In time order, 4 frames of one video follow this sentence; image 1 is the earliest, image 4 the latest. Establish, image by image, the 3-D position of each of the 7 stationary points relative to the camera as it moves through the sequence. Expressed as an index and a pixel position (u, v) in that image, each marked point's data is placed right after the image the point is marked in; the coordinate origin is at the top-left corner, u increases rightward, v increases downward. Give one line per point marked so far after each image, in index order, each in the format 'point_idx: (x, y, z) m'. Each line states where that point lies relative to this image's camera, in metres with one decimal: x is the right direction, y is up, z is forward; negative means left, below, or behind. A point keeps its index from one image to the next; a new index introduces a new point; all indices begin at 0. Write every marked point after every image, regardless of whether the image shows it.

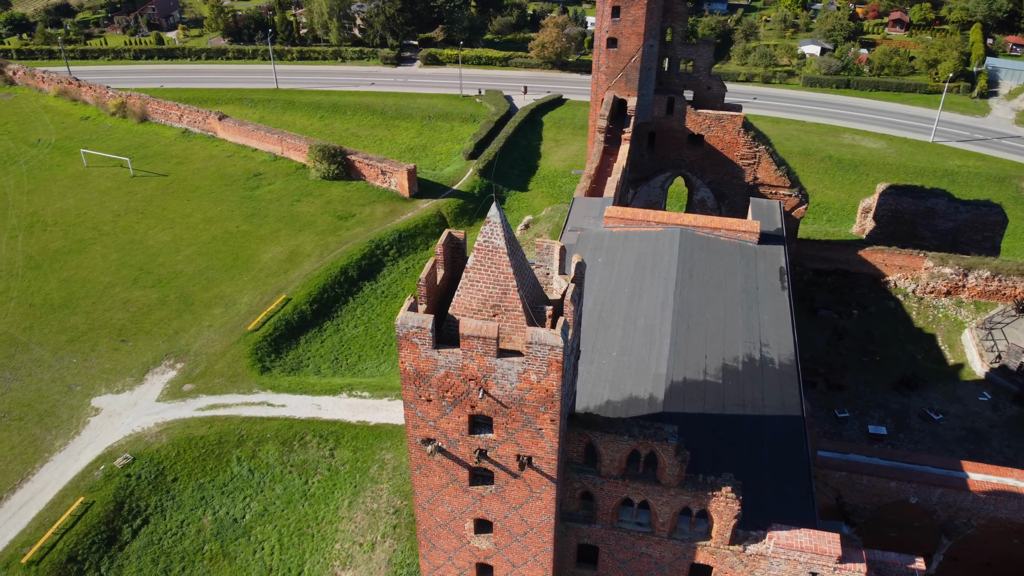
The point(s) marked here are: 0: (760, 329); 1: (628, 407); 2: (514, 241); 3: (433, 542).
0: (+5.9, -1.0, +19.5) m
1: (+2.4, -2.5, +17.1) m
2: (+0.1, +0.7, +12.4) m
3: (-1.4, -4.6, +14.8) m
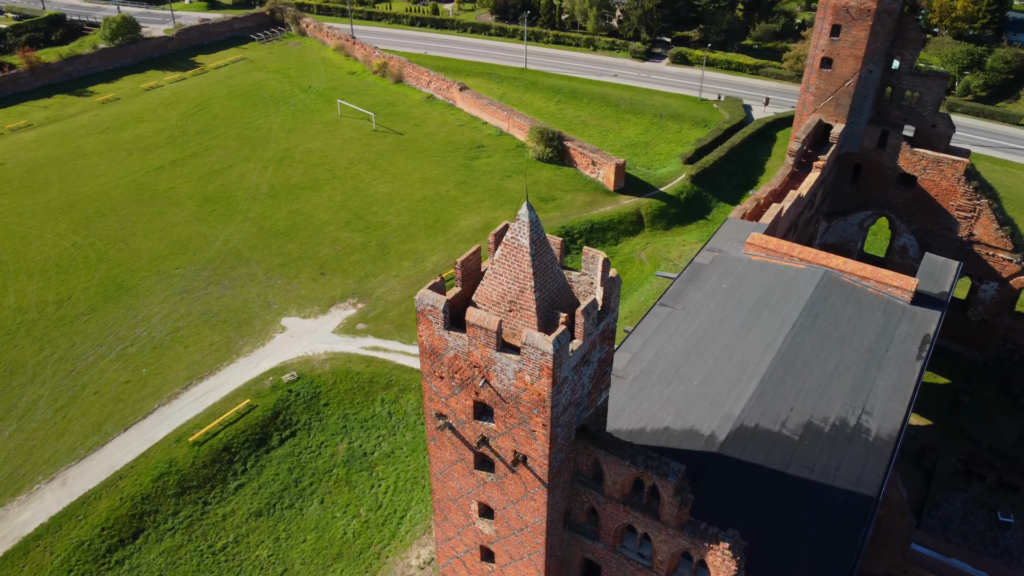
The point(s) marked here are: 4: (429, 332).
0: (+7.7, -2.3, +17.7) m
1: (+3.4, -3.0, +16.4) m
2: (+0.5, +0.7, +12.5) m
3: (-1.3, -4.3, +15.5) m
4: (-1.3, -0.7, +13.0) m
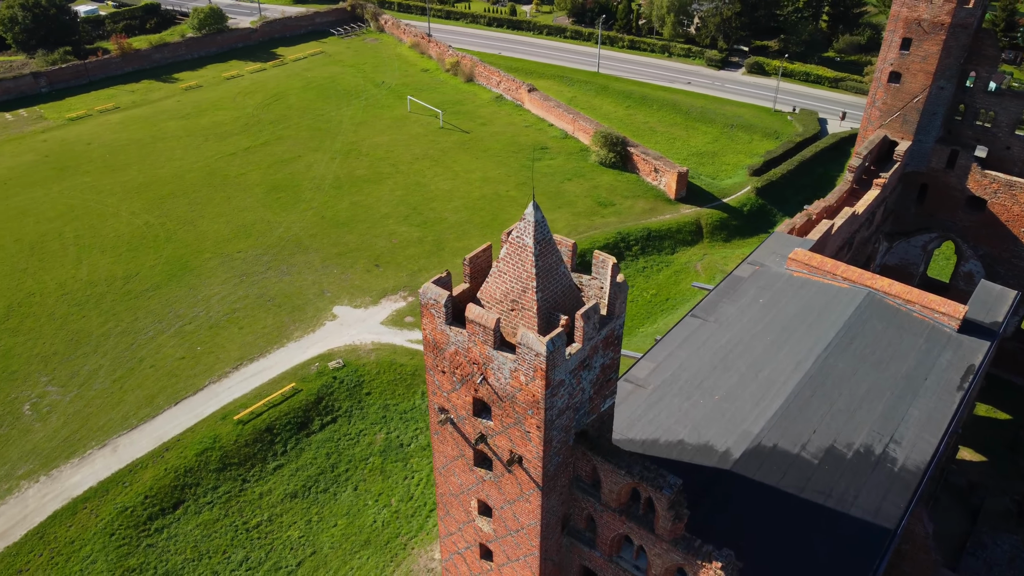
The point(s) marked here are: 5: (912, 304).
0: (+8.0, -2.8, +16.9) m
1: (+3.6, -3.3, +16.1) m
2: (+0.6, +0.7, +12.4) m
3: (-1.2, -4.2, +15.5) m
4: (-1.3, -0.6, +13.0) m
5: (+9.8, -0.4, +19.9) m
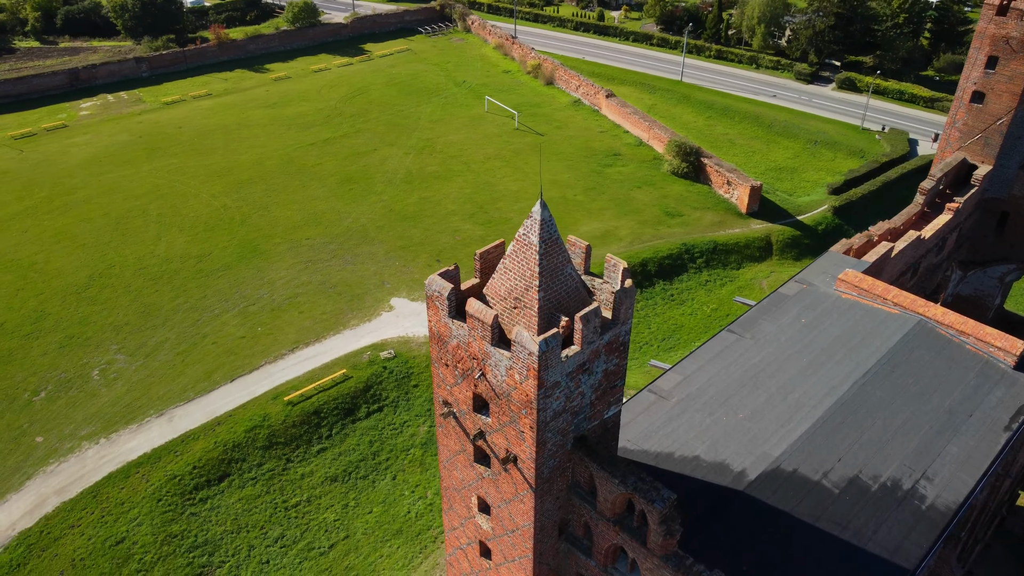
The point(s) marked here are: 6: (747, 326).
0: (+8.3, -3.4, +16.0) m
1: (+3.8, -3.5, +15.6) m
2: (+0.7, +0.7, +12.3) m
3: (-1.2, -4.1, +15.5) m
4: (-1.2, -0.5, +13.1) m
5: (+10.5, -1.1, +18.8) m
6: (+5.7, -0.9, +19.9) m
